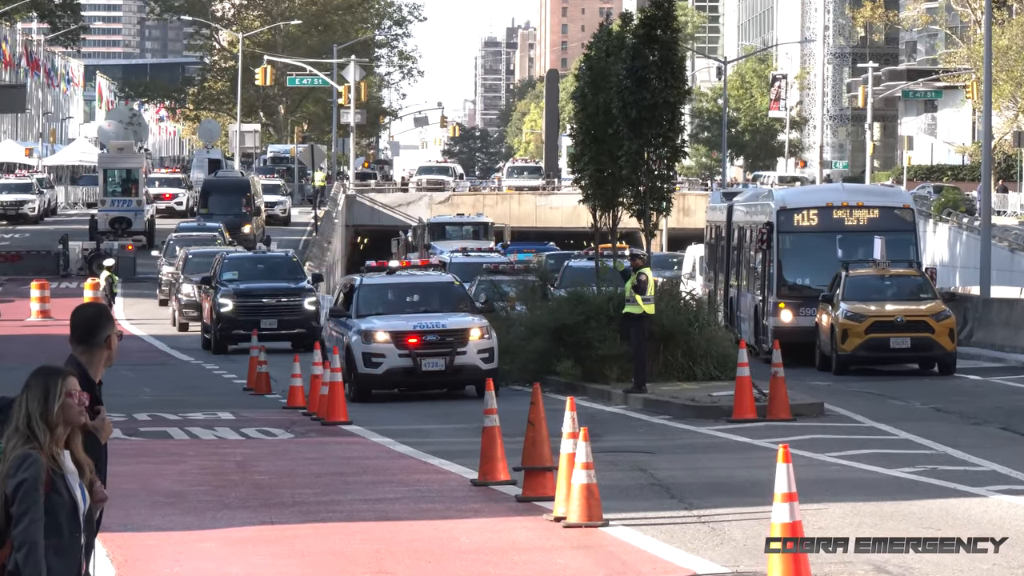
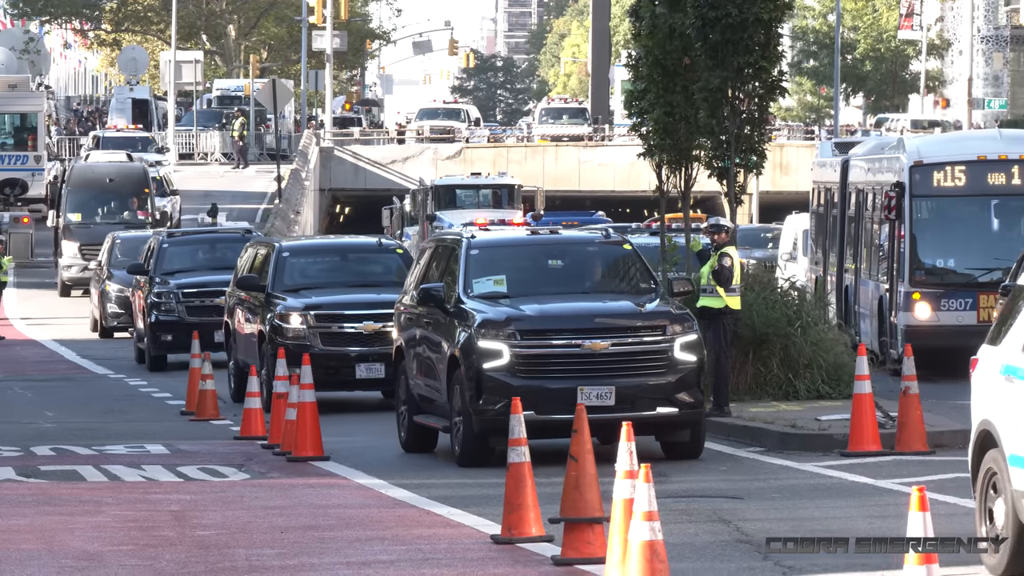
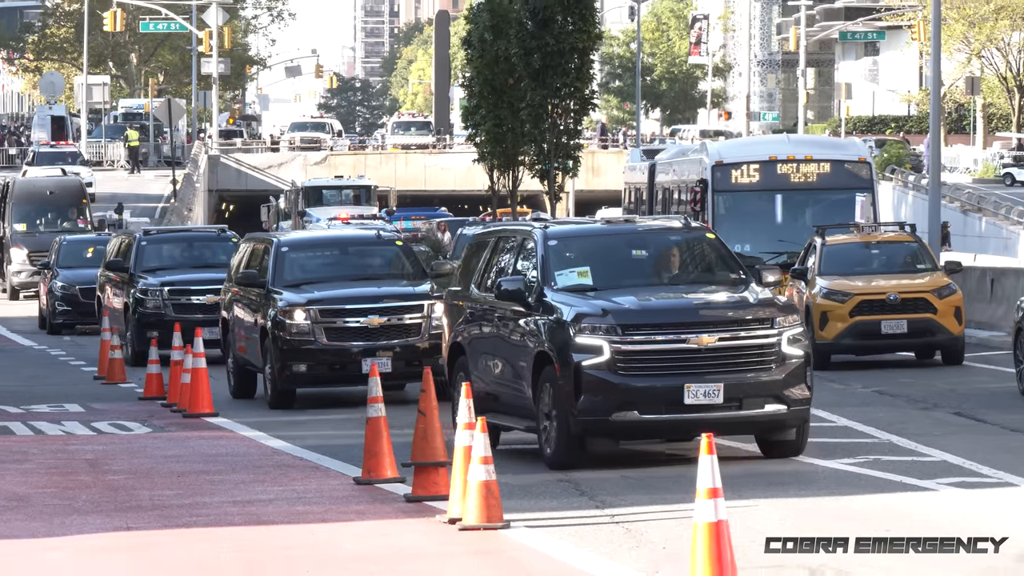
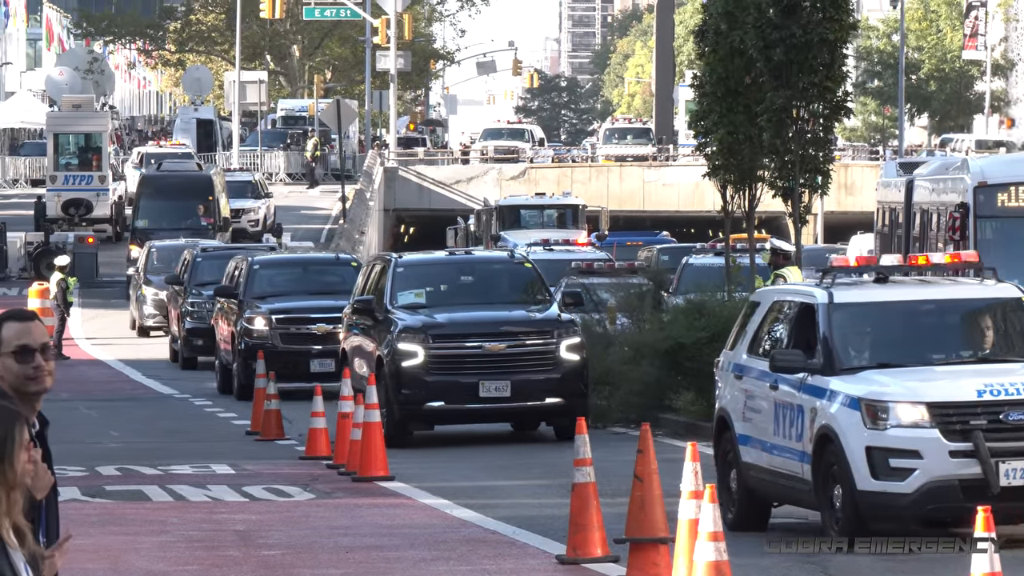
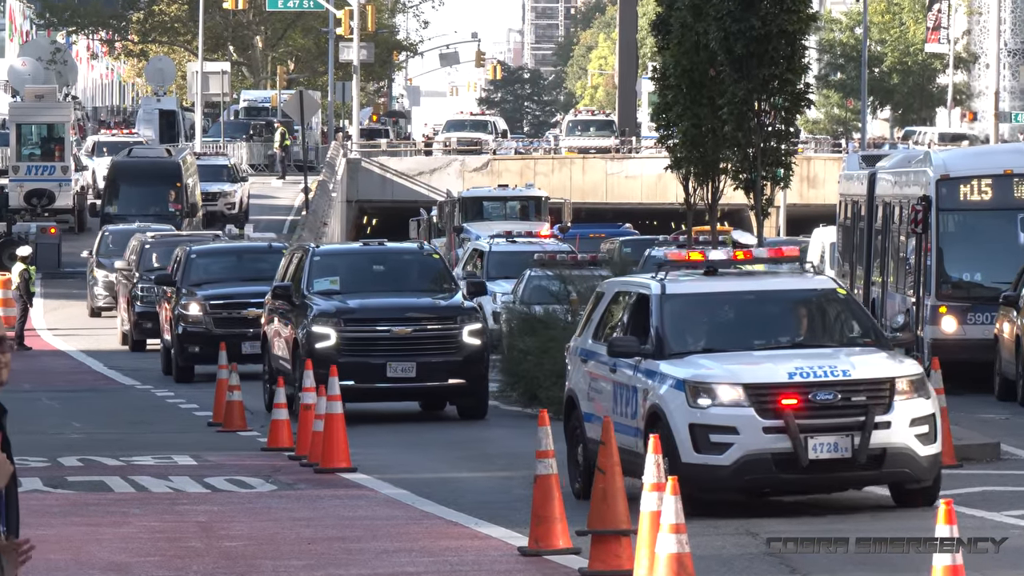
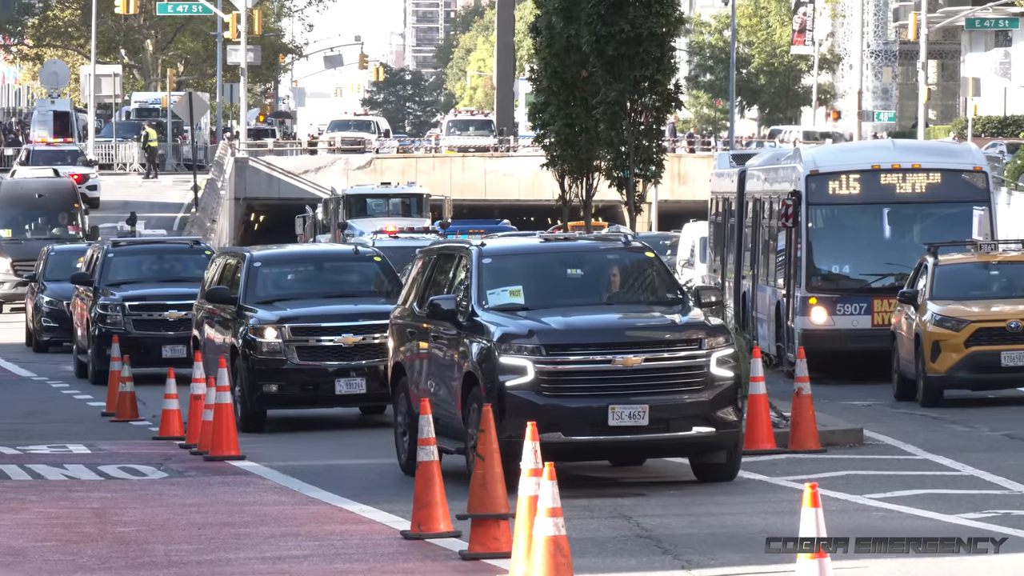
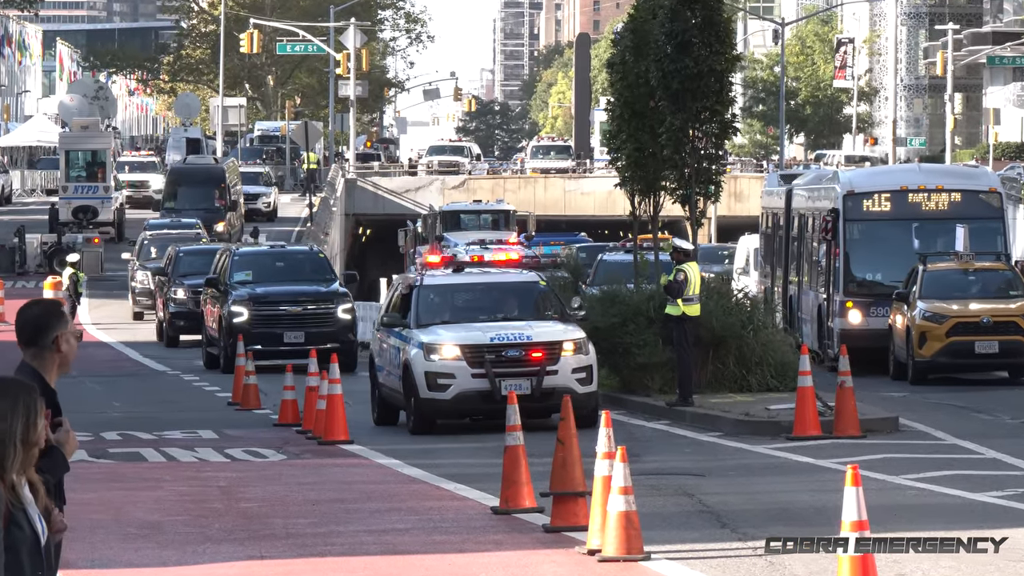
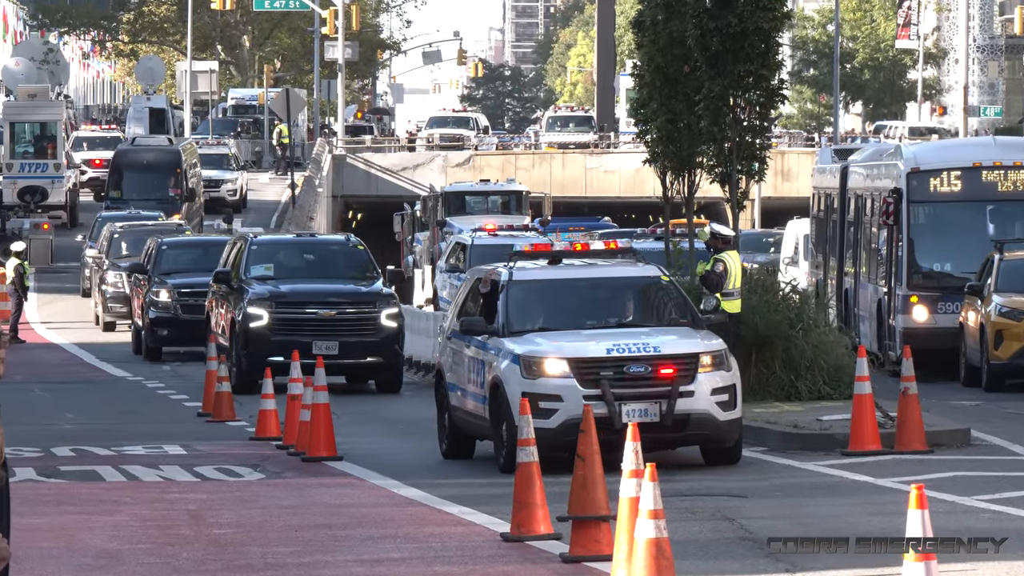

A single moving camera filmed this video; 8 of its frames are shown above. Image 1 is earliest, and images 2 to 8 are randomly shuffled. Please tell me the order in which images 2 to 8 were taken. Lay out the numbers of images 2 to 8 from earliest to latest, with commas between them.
7, 8, 5, 4, 2, 6, 3
